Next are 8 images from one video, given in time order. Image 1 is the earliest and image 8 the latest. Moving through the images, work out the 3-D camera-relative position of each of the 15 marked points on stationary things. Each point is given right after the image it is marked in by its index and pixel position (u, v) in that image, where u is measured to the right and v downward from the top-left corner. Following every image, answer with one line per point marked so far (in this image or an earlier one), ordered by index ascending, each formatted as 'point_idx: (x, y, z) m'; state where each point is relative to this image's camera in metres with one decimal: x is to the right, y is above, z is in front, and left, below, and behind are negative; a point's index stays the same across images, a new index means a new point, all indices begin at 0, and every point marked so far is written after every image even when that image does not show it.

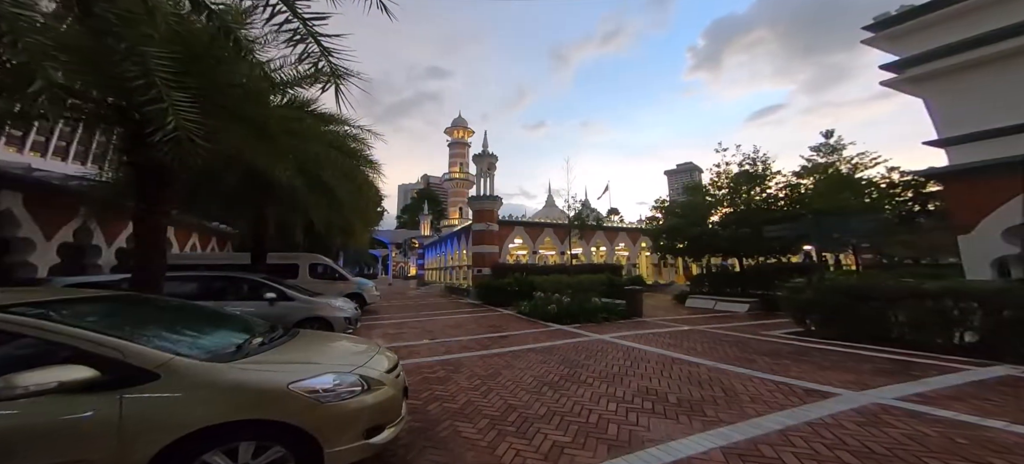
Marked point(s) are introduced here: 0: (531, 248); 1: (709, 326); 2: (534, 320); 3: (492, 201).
0: (+1.0, -0.8, +16.5) m
1: (+4.8, -2.4, +8.4) m
2: (+0.6, -2.5, +9.6) m
3: (-0.9, +1.3, +15.1) m
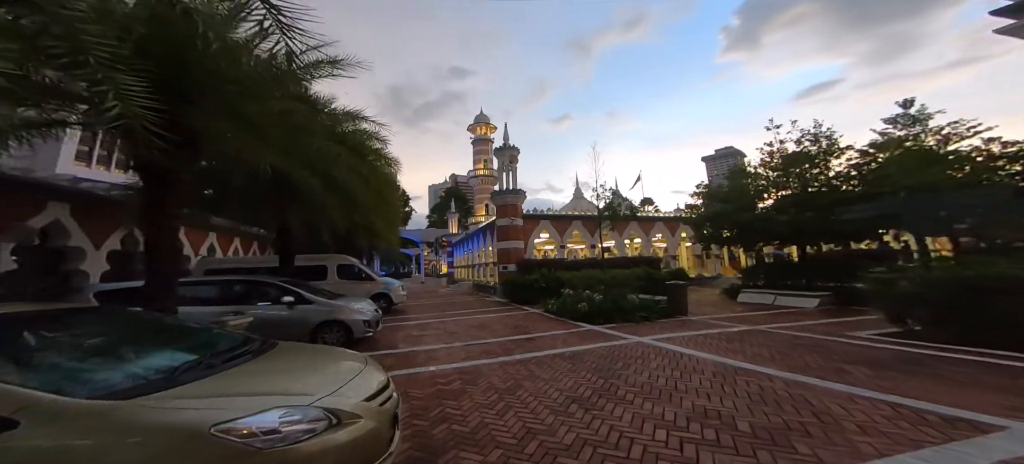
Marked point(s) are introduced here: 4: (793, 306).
0: (+2.4, -0.5, +15.7) m
1: (+5.5, -2.1, +7.3) m
2: (+1.4, -2.3, +8.8) m
3: (+0.3, +1.5, +14.5) m
4: (+9.1, -2.4, +11.1) m
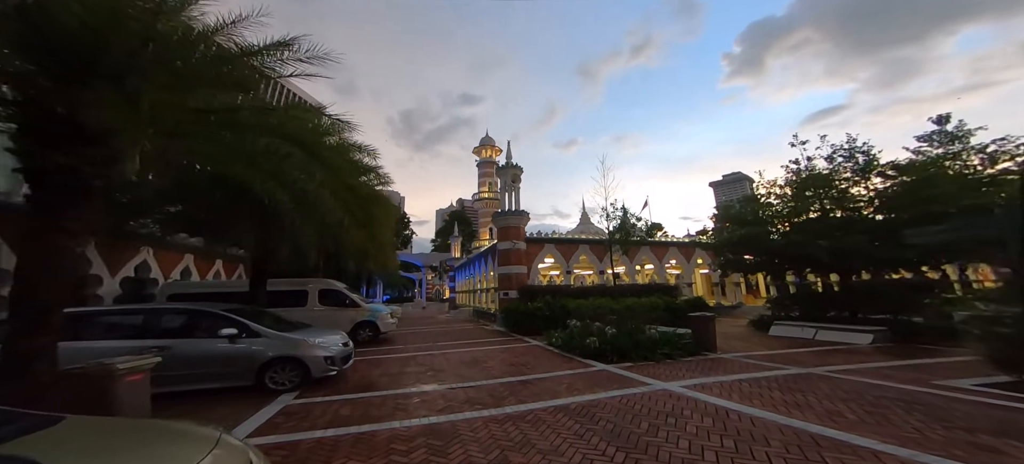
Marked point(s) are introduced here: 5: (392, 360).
0: (+2.5, -1.5, +14.5) m
1: (+5.4, -2.4, +5.9) m
2: (+1.3, -2.8, +7.5) m
3: (+0.4, +0.6, +13.5) m
4: (+9.1, -3.1, +9.6) m
5: (-2.8, -2.9, +7.9) m
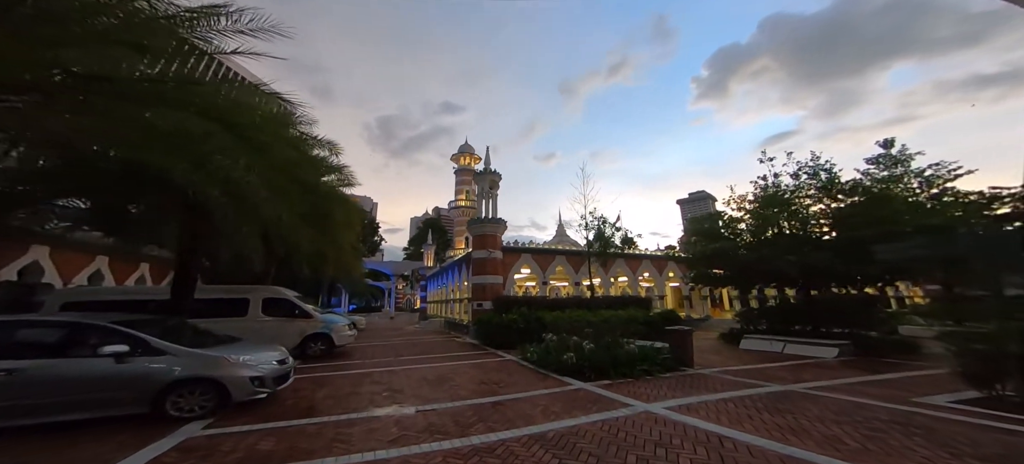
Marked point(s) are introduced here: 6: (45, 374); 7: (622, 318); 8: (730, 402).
0: (+1.3, -1.9, +14.1) m
1: (+4.9, -2.6, +5.7) m
2: (+0.7, -2.9, +7.0) m
3: (-0.6, +0.3, +12.9) m
4: (+8.2, -3.5, +9.6) m
5: (-3.4, -3.0, +7.0) m
6: (-5.0, -1.5, +3.7) m
7: (+3.1, -2.4, +9.6) m
8: (+3.0, -2.4, +4.7) m
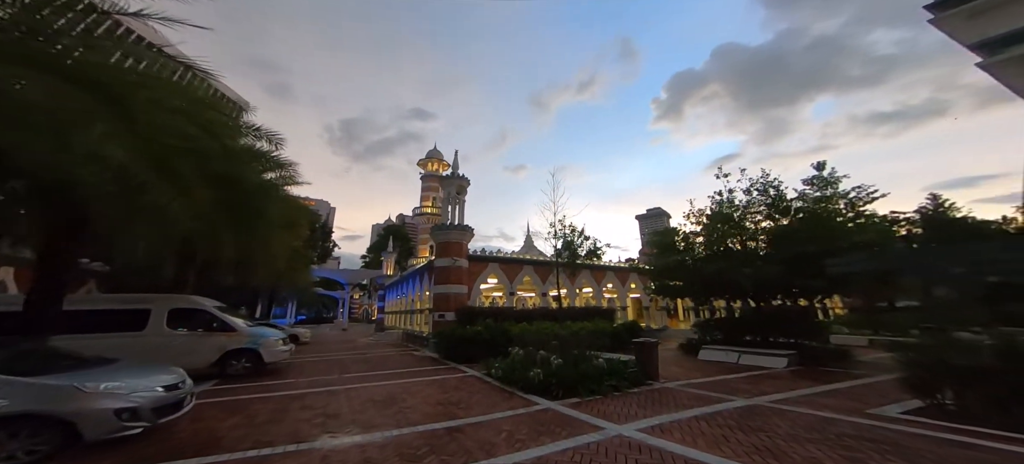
0: (-0.2, -2.3, +13.6) m
1: (+4.3, -2.8, +5.7) m
2: (-0.1, -3.0, +6.5) m
3: (-1.9, +0.1, +12.4) m
4: (+7.1, -3.9, +9.9) m
5: (-4.2, -3.0, +6.1) m
6: (-5.3, -1.4, +2.7) m
7: (+2.1, -2.7, +9.3) m
8: (+2.5, -2.5, +4.5) m
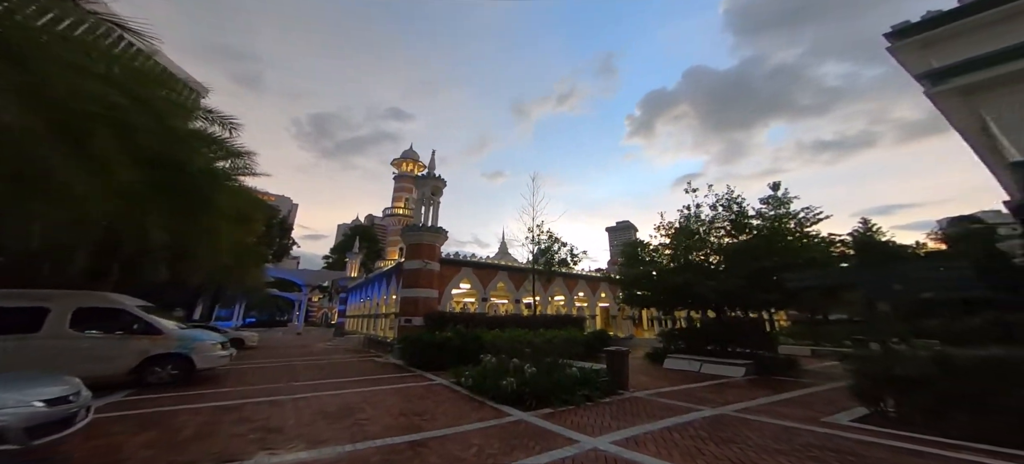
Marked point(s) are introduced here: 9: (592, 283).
0: (-1.3, -2.4, +13.4) m
1: (+3.8, -3.1, +5.8) m
2: (-0.6, -3.1, +6.2) m
3: (-2.9, 0.0, +12.0) m
4: (+6.2, -4.3, +10.2) m
5: (-4.7, -2.9, +5.5) m
6: (-5.5, -1.2, +2.0) m
7: (+1.3, -2.9, +9.2) m
8: (+2.1, -2.6, +4.5) m
9: (+4.0, -2.5, +17.2) m
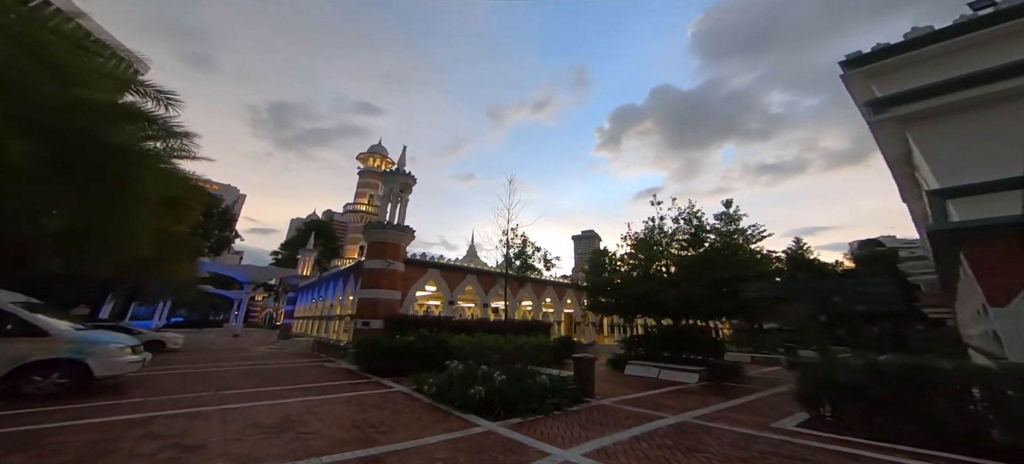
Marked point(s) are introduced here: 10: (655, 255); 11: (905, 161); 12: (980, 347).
0: (-2.6, -2.5, +12.9) m
1: (+3.2, -3.3, +6.0) m
2: (-1.2, -3.1, +5.9) m
3: (-3.9, 0.0, +11.5) m
4: (+5.1, -4.7, +10.6) m
5: (-5.2, -2.7, +4.8) m
6: (-5.6, -1.0, +1.3) m
7: (+0.4, -3.0, +9.1) m
8: (+1.7, -2.7, +4.5) m
9: (+2.2, -2.8, +17.3) m
10: (+5.5, -0.9, +13.2) m
11: (+9.3, +1.7, +8.1) m
12: (+10.5, -2.6, +7.8) m
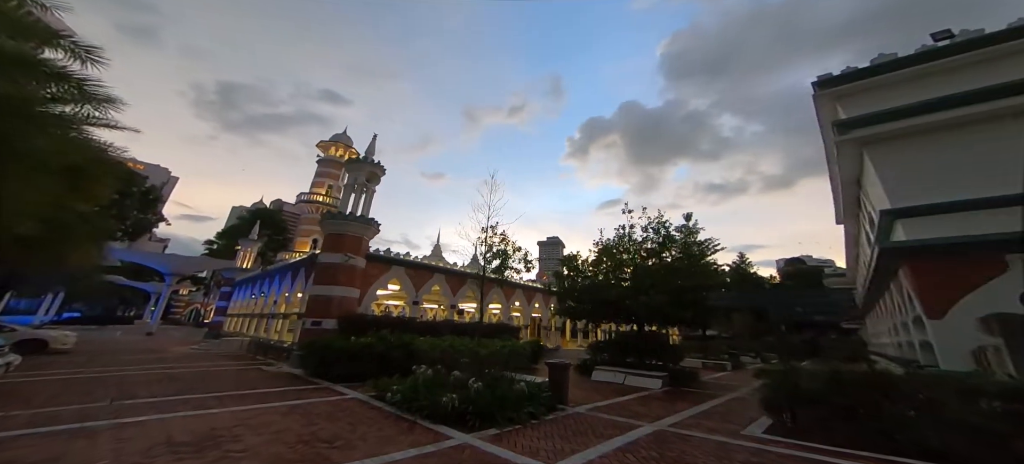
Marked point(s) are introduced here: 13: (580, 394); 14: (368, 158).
0: (-3.8, -2.3, +12.1) m
1: (+2.7, -3.3, +5.9) m
2: (-1.6, -3.0, +5.3) m
3: (-4.8, +0.3, +10.6) m
4: (+4.0, -4.9, +10.7) m
5: (-5.4, -2.4, +3.7) m
6: (-5.3, -0.6, +0.2) m
7: (-0.4, -2.9, +8.7) m
8: (+1.5, -2.7, +4.2) m
9: (+0.5, -2.9, +17.0) m
10: (+4.3, -1.1, +13.4) m
11: (+8.8, +1.3, +8.8) m
12: (+9.8, -3.1, +8.5) m
13: (+1.7, -4.0, +8.5) m
14: (-5.5, +2.7, +12.5) m
